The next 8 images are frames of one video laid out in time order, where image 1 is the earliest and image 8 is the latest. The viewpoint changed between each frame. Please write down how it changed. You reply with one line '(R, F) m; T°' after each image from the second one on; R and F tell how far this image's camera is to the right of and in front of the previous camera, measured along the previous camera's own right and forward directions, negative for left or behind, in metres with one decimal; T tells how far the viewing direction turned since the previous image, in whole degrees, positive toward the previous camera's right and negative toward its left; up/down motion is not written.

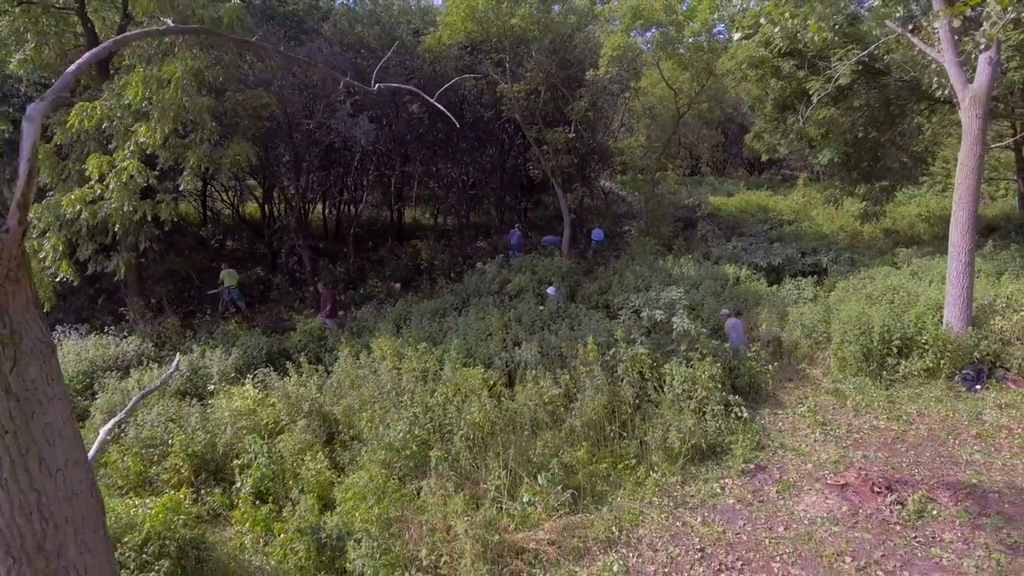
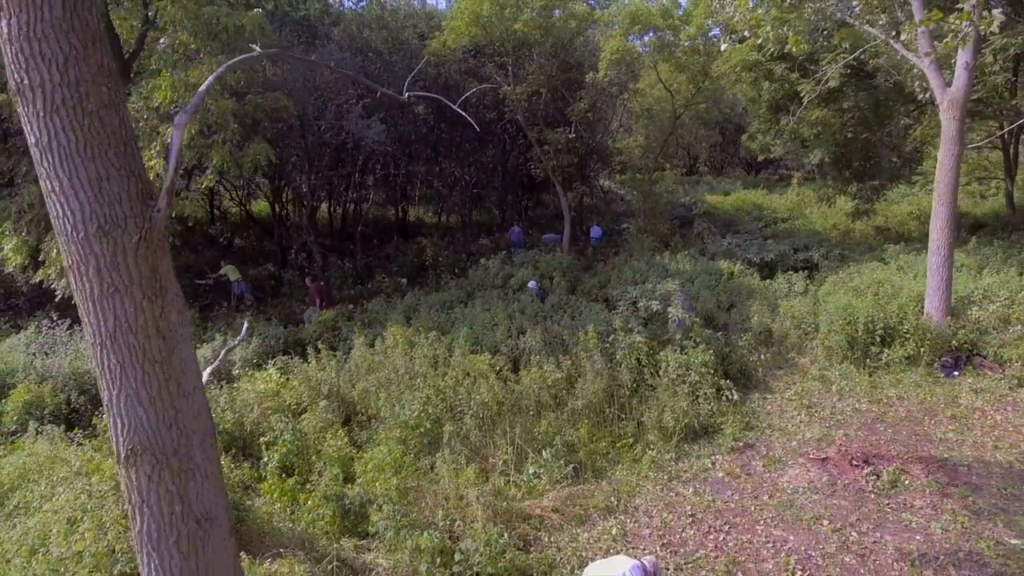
(-0.1, -0.4) m; 0°
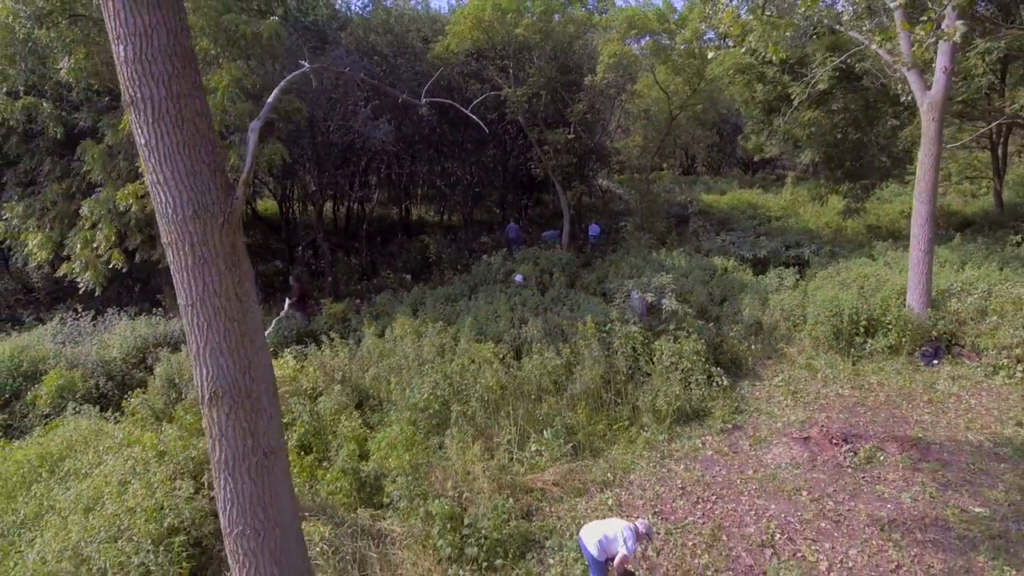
(0.0, -0.4) m; 0°
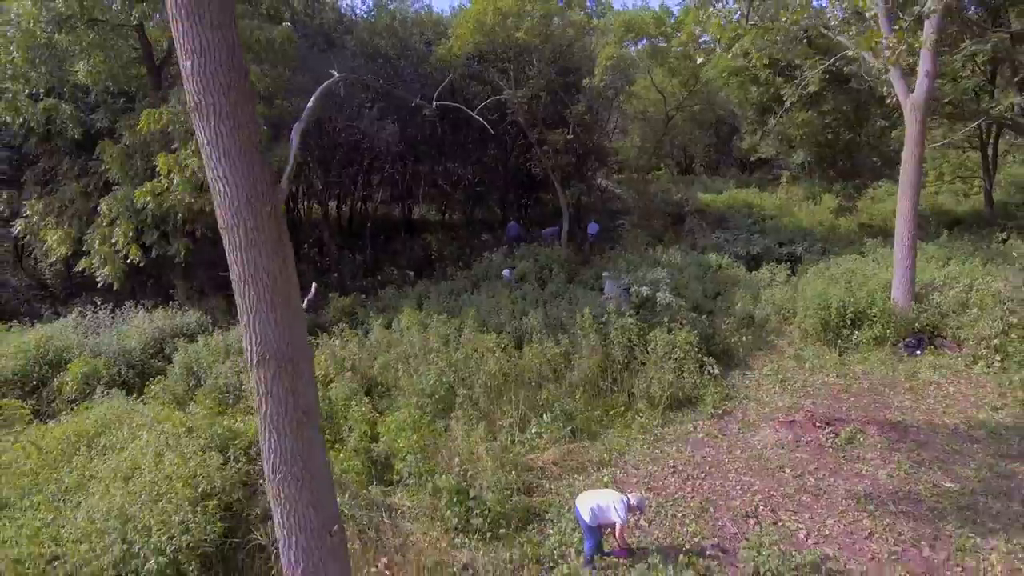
(0.0, -0.3) m; 0°
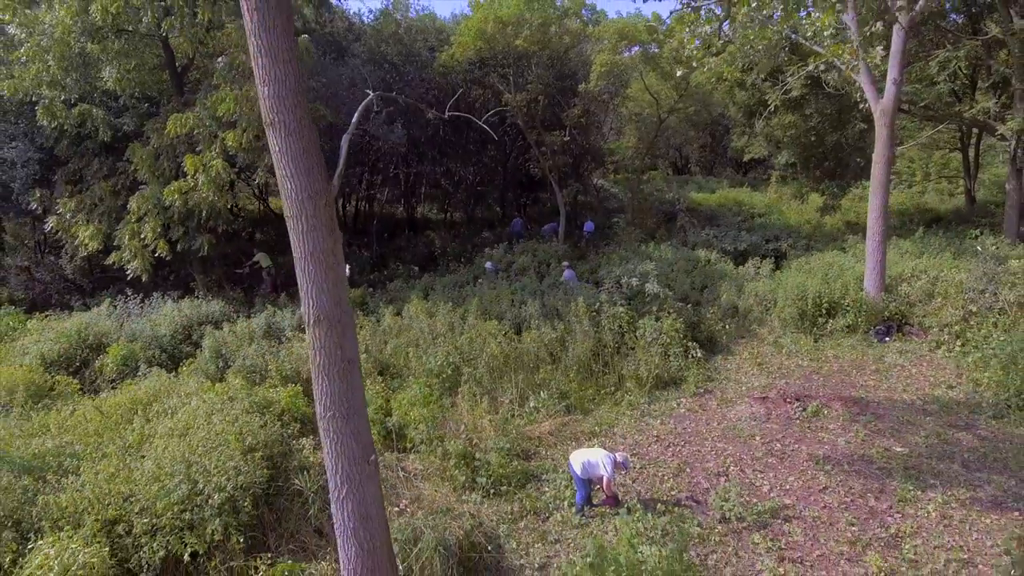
(0.0, -0.6) m; 0°
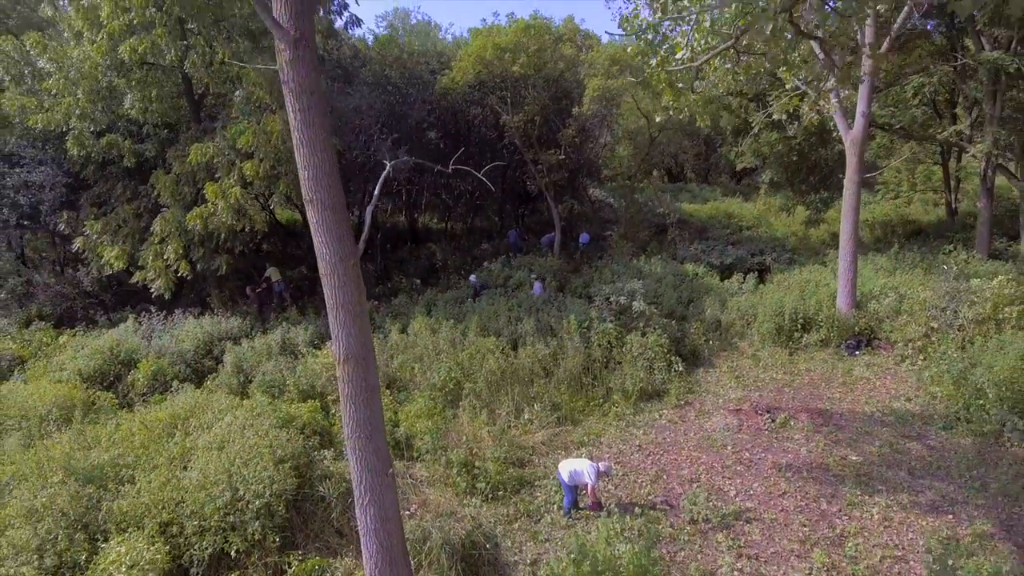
(0.0, -0.7) m; 0°
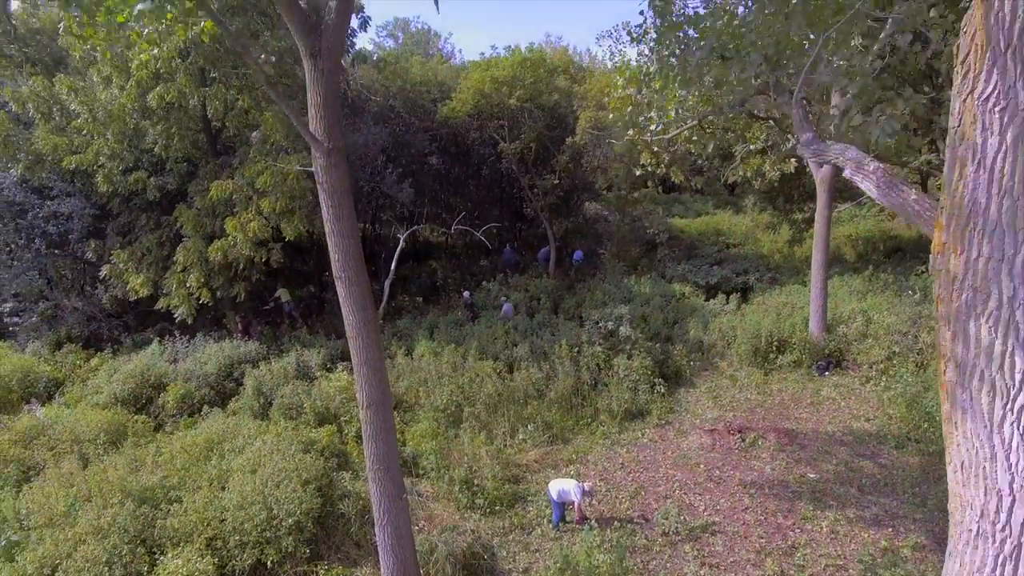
(0.0, -0.8) m; 0°
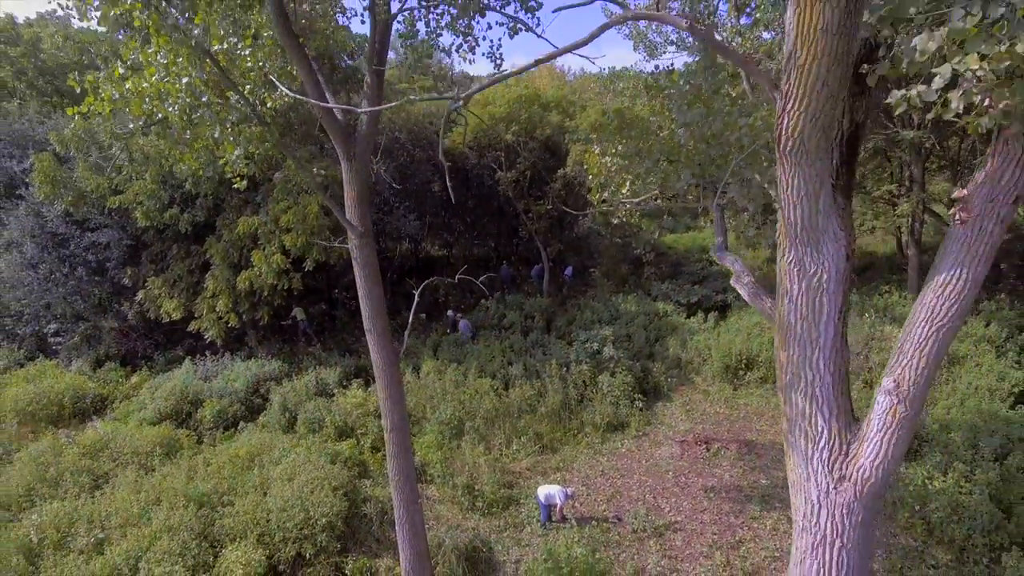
(0.0, -1.2) m; 0°
